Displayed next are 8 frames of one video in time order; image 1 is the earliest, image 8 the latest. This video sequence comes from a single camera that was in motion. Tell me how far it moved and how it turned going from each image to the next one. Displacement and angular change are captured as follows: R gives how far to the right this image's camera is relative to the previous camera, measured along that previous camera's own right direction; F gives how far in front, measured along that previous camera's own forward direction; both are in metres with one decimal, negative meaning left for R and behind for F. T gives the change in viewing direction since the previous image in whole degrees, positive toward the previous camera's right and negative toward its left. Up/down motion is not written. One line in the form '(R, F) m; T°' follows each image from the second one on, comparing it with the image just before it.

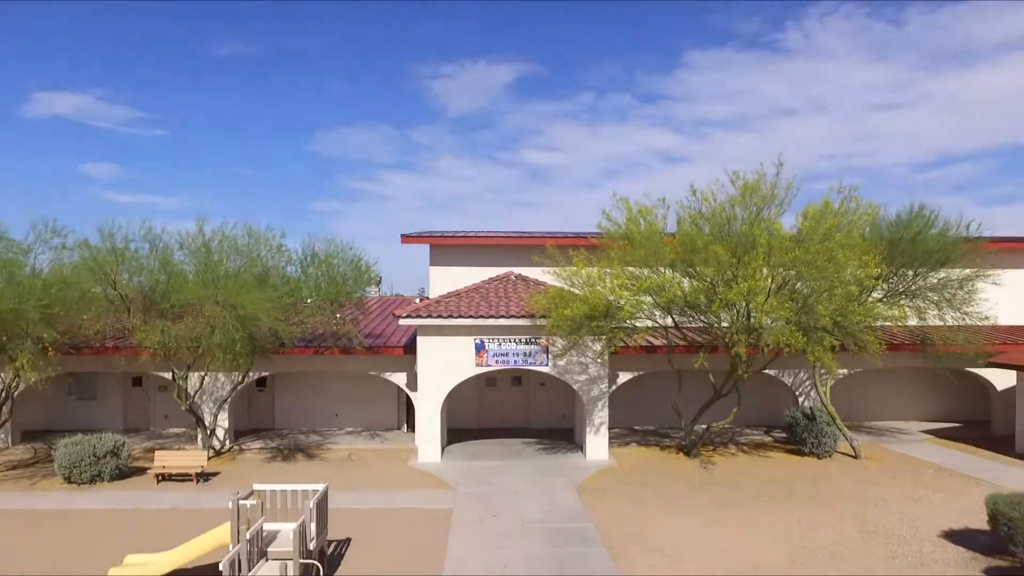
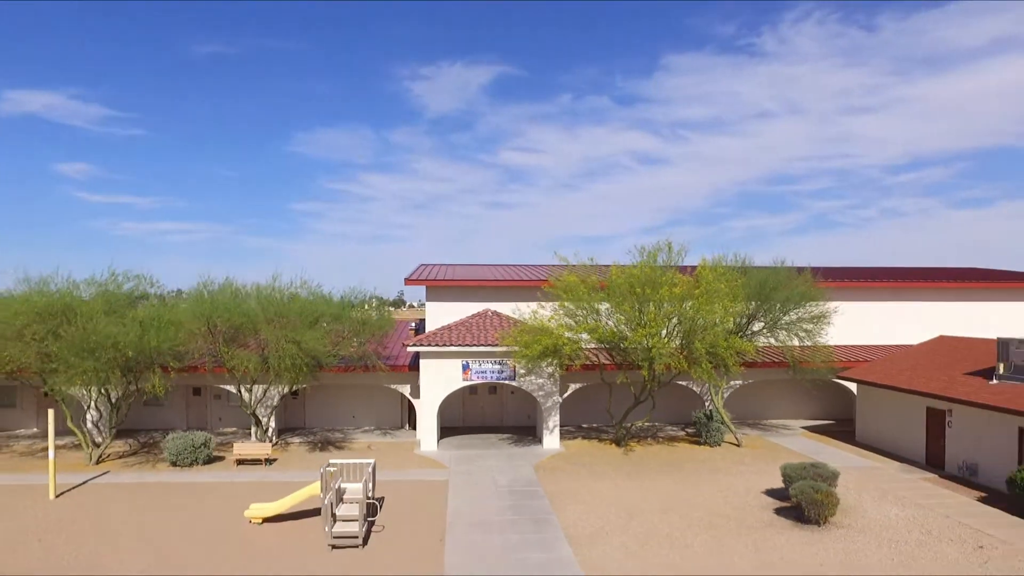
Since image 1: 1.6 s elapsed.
(0.0, -5.8) m; +2°
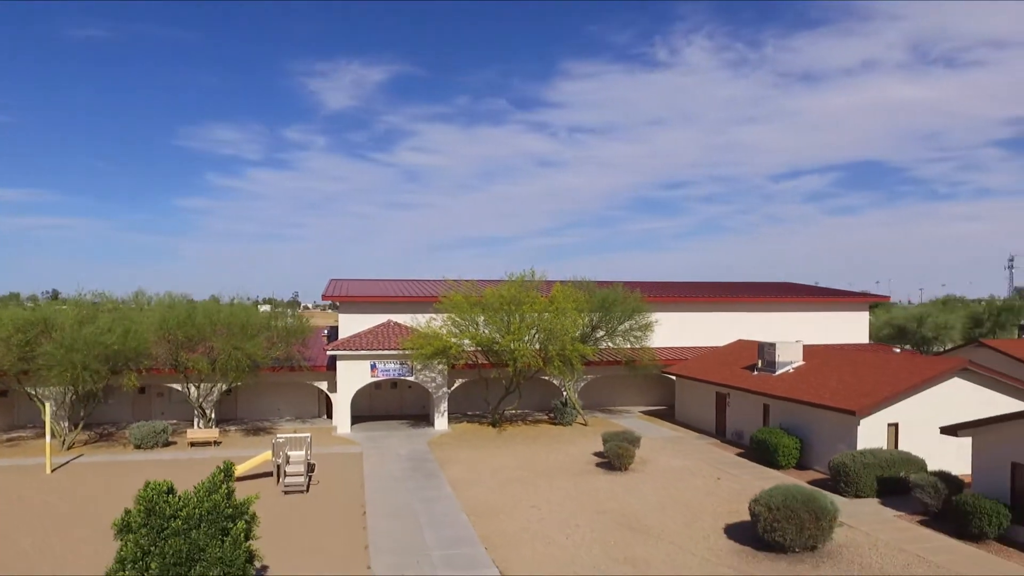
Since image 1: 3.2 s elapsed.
(0.0, -6.1) m; +7°
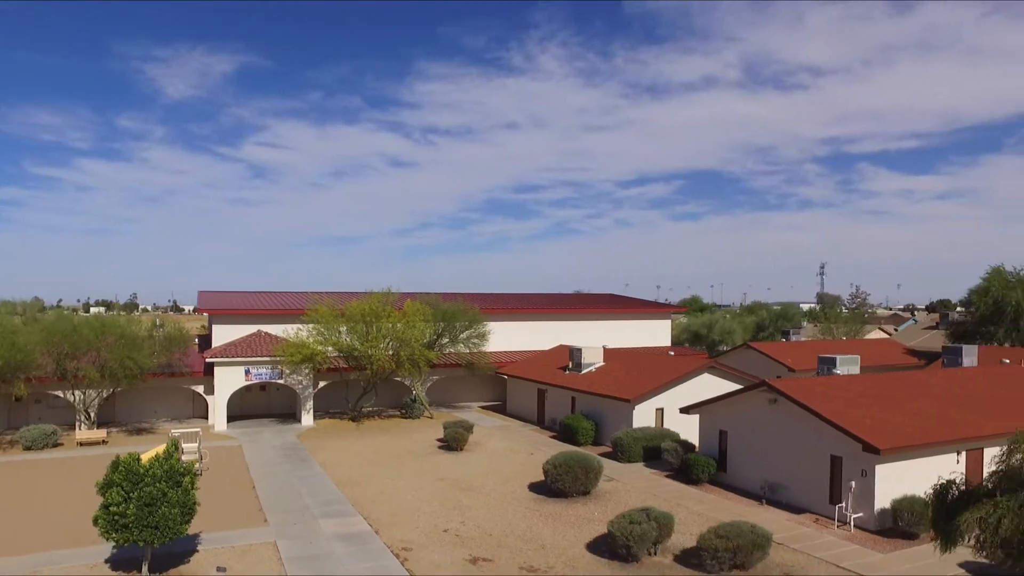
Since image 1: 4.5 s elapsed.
(-0.2, -5.3) m; +10°
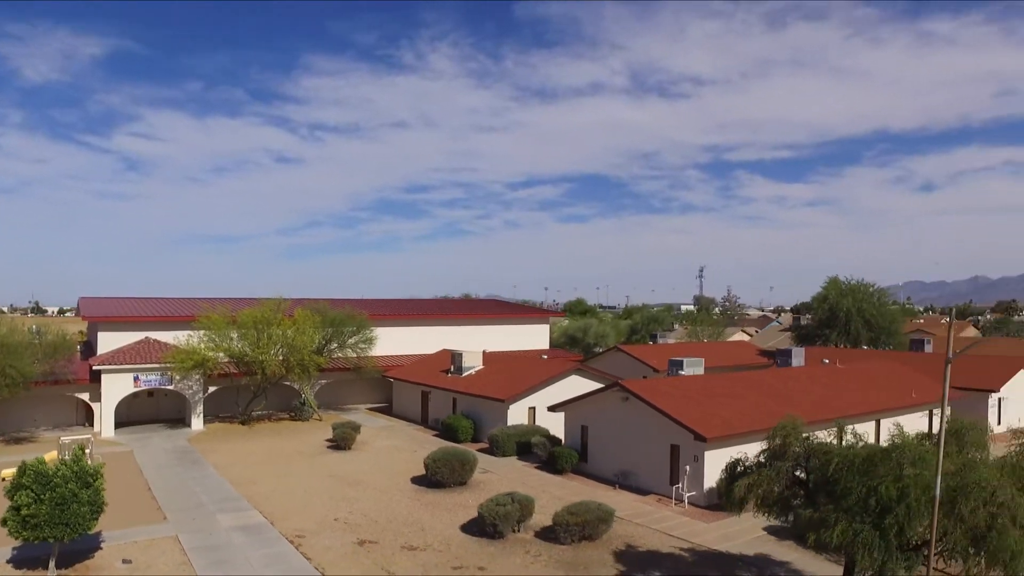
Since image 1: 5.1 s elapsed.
(+0.1, -2.3) m; +8°
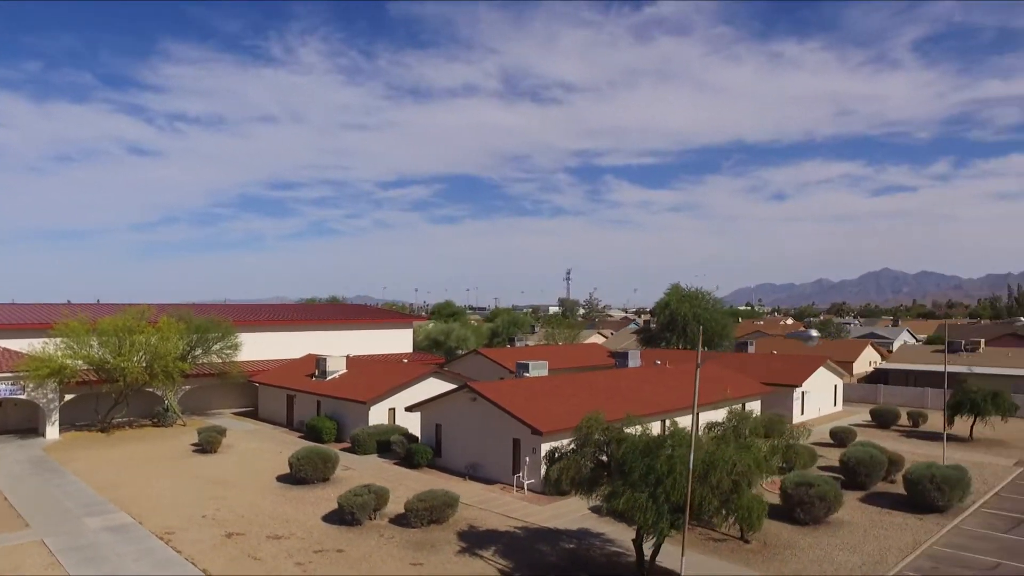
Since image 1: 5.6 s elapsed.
(+0.3, -2.4) m; +9°
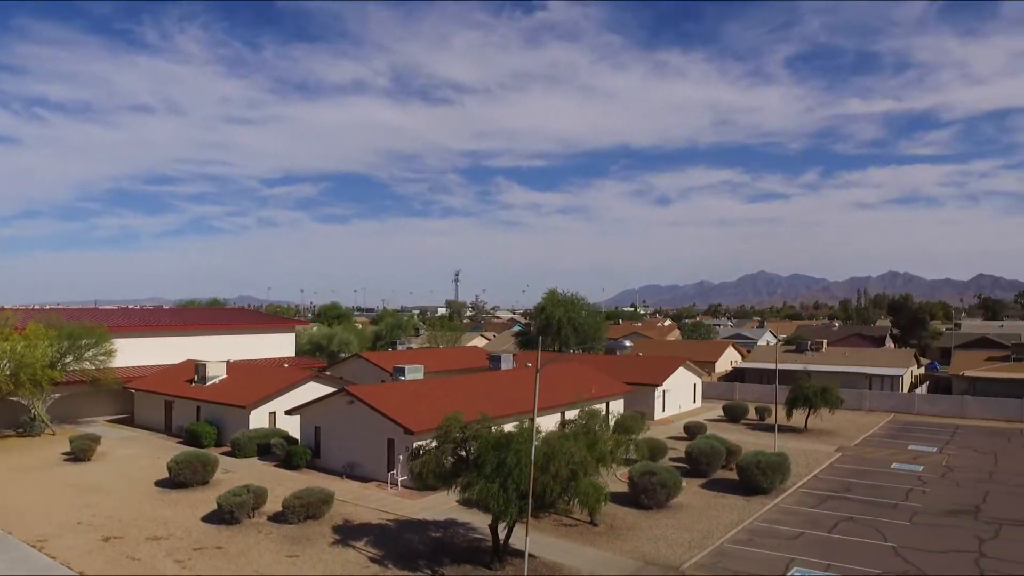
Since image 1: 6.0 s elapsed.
(+0.4, -1.8) m; +8°
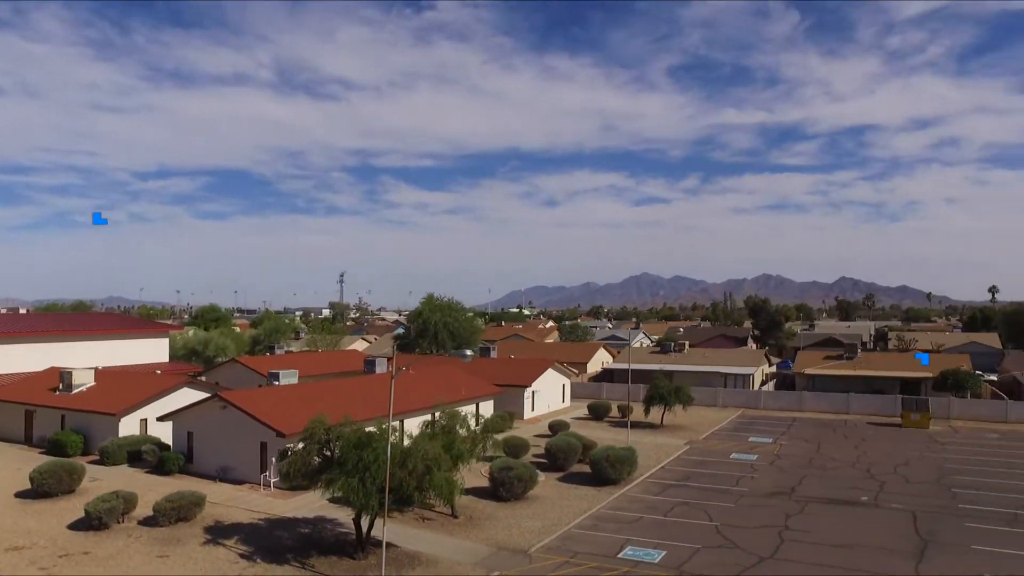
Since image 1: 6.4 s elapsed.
(+0.6, -1.8) m; +8°
